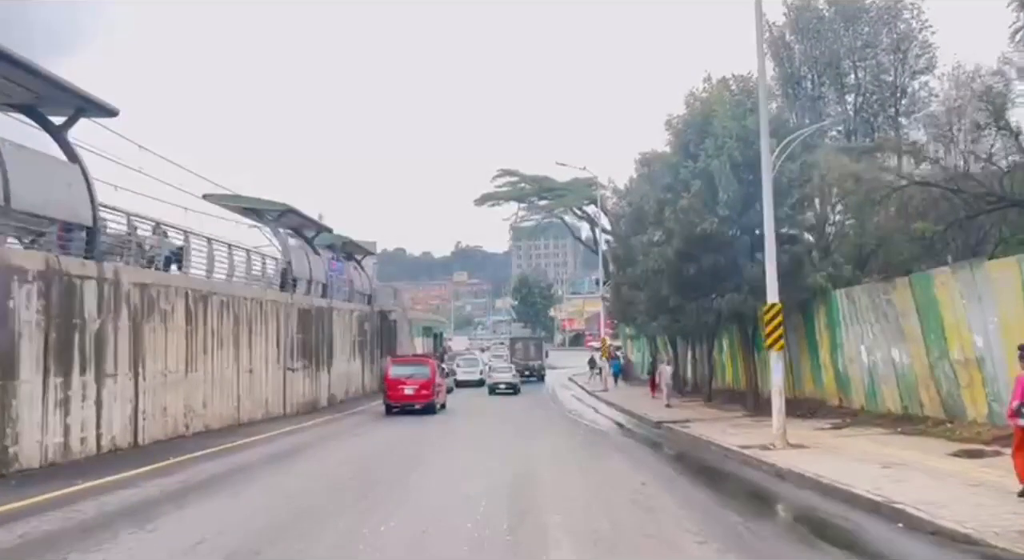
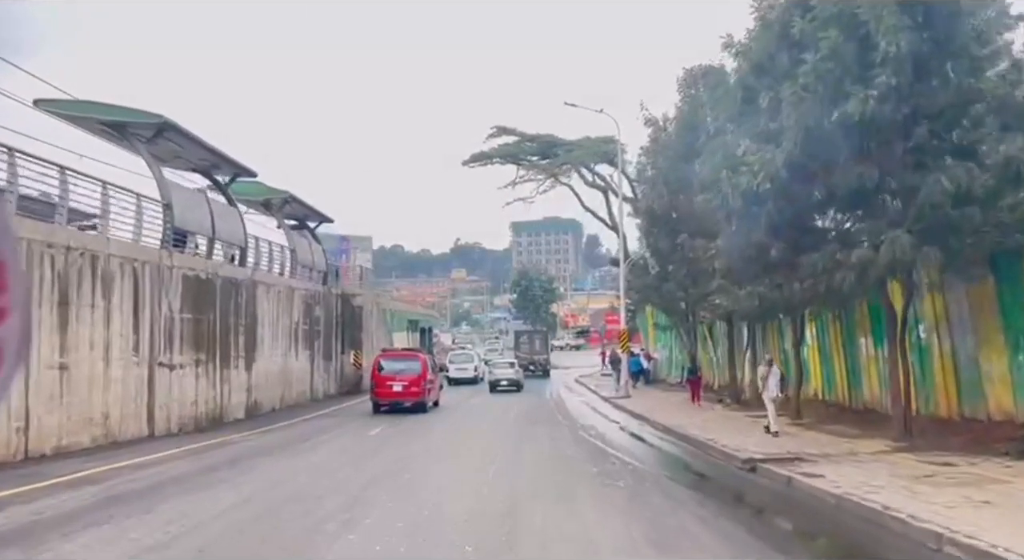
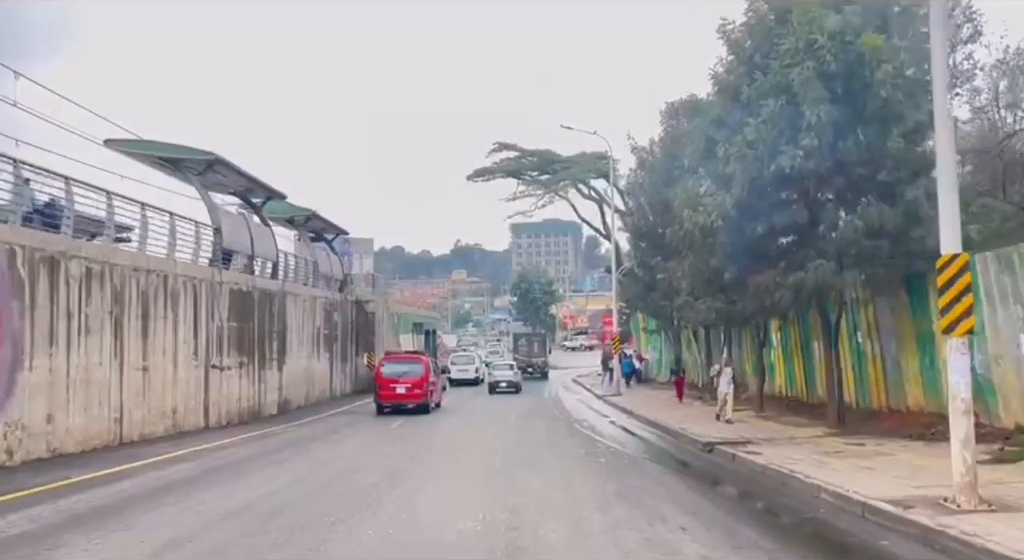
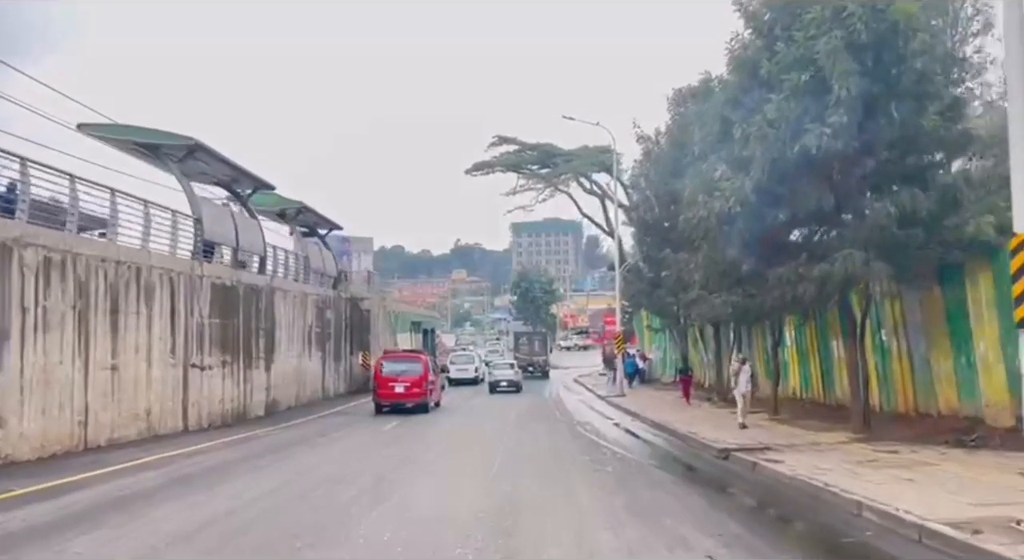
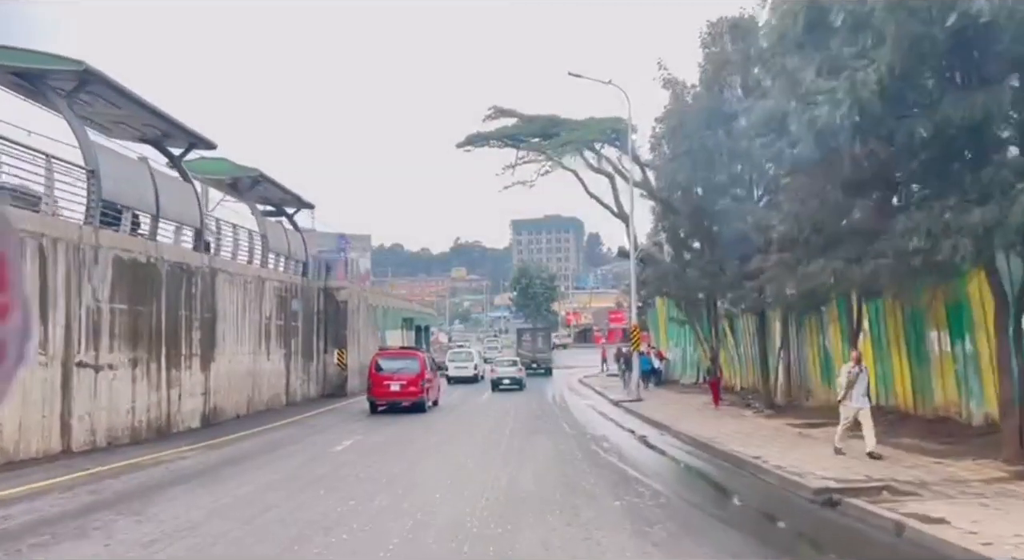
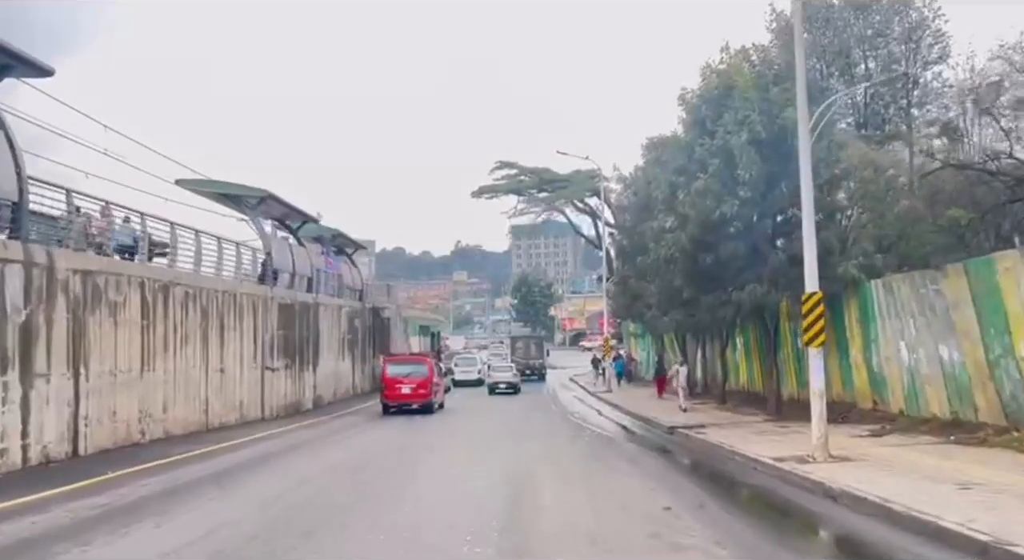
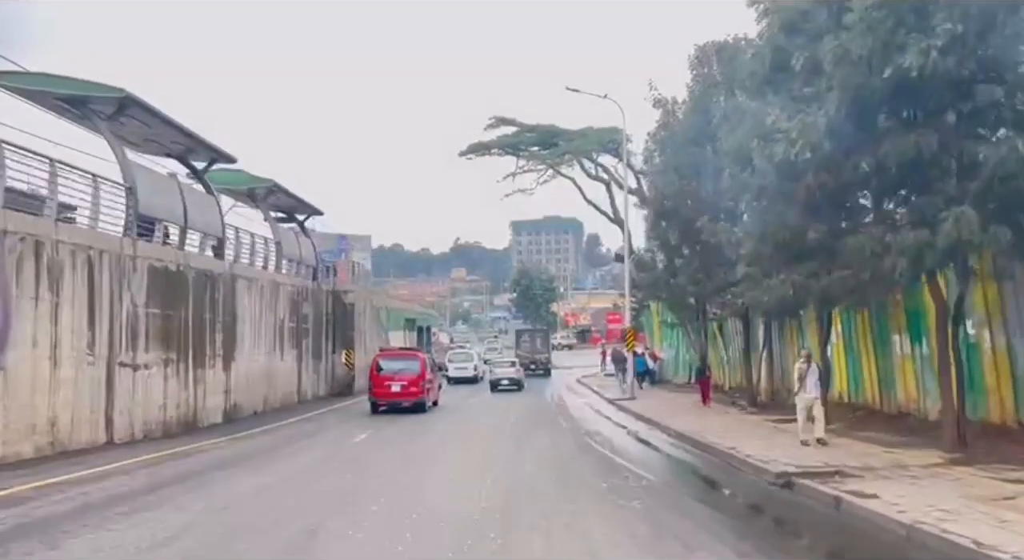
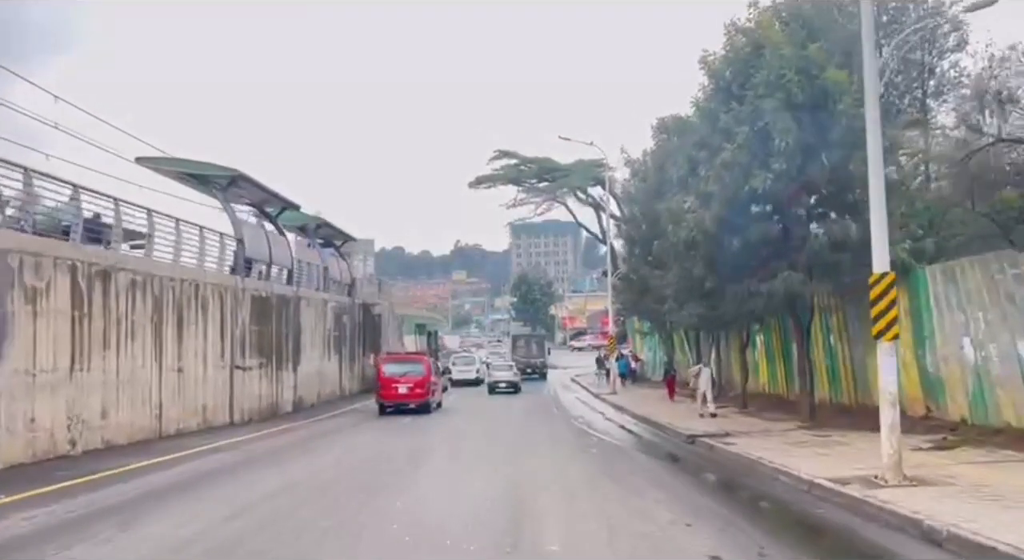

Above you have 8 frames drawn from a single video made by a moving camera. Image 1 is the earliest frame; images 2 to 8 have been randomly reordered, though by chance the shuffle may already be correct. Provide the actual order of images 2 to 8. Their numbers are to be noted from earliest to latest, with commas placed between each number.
6, 8, 3, 4, 2, 7, 5
